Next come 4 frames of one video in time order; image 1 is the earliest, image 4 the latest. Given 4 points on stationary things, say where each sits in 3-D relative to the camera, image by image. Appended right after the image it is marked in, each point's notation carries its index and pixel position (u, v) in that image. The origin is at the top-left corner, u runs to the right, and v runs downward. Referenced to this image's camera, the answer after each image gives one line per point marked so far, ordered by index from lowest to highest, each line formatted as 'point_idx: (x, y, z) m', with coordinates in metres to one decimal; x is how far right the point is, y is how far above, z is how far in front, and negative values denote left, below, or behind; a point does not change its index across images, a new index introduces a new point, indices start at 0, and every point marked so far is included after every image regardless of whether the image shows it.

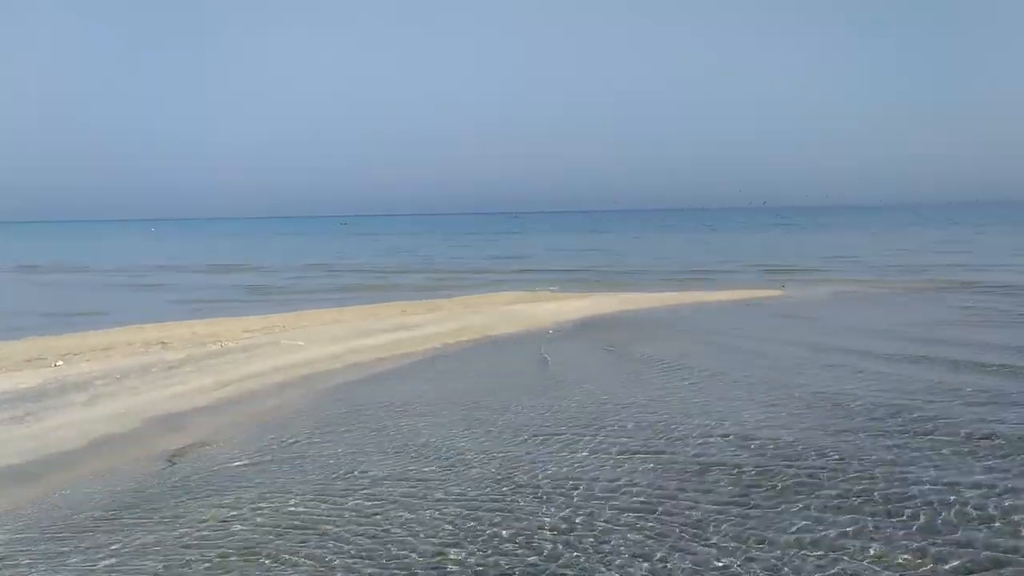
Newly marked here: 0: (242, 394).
0: (-5.4, -2.1, +15.7) m
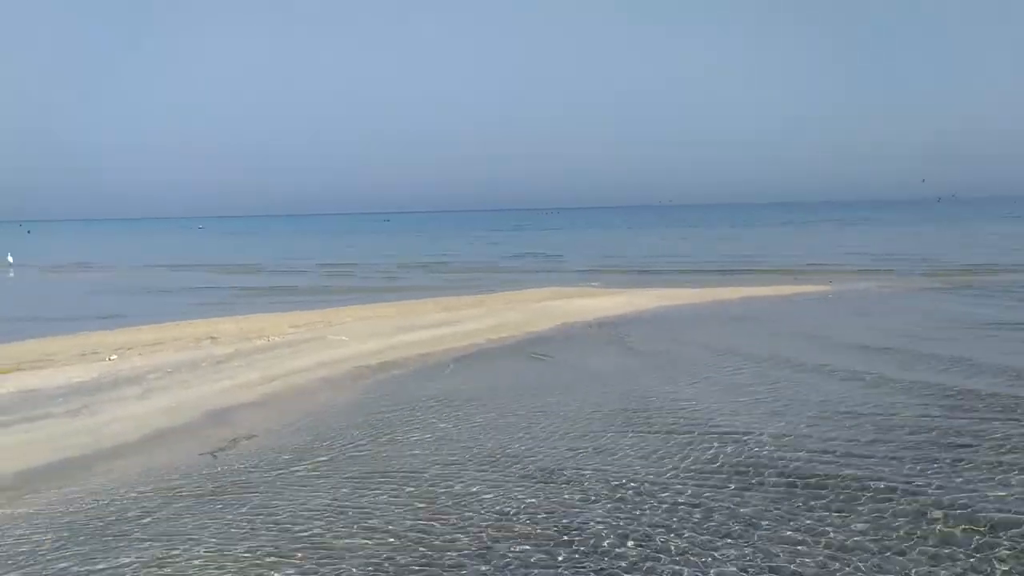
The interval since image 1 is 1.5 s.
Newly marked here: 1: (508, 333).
0: (-4.6, -2.1, +16.2) m
1: (-0.1, -1.1, +19.6) m
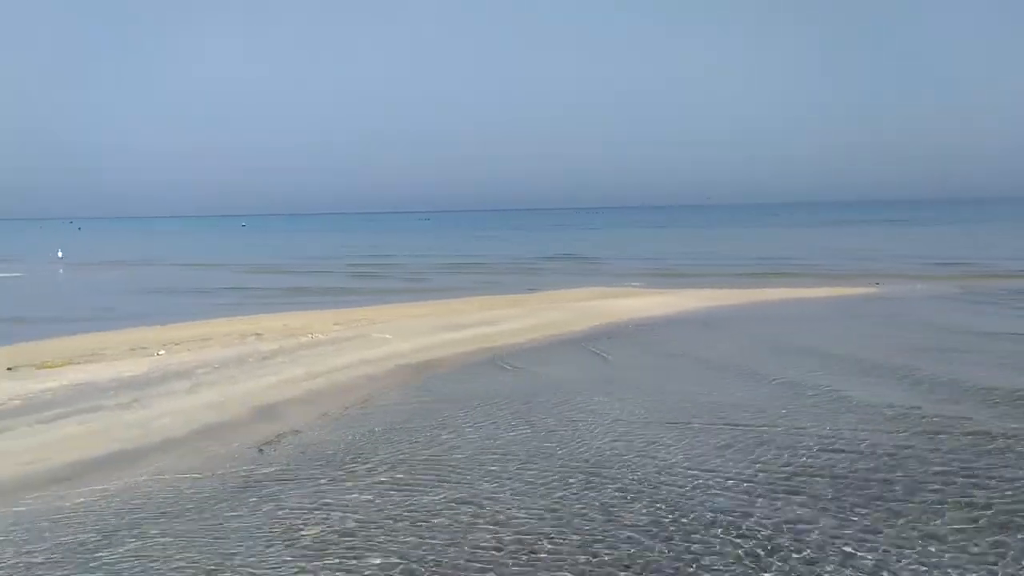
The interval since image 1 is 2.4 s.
0: (-3.7, -2.0, +16.4) m
1: (+0.9, -1.1, +19.6) m
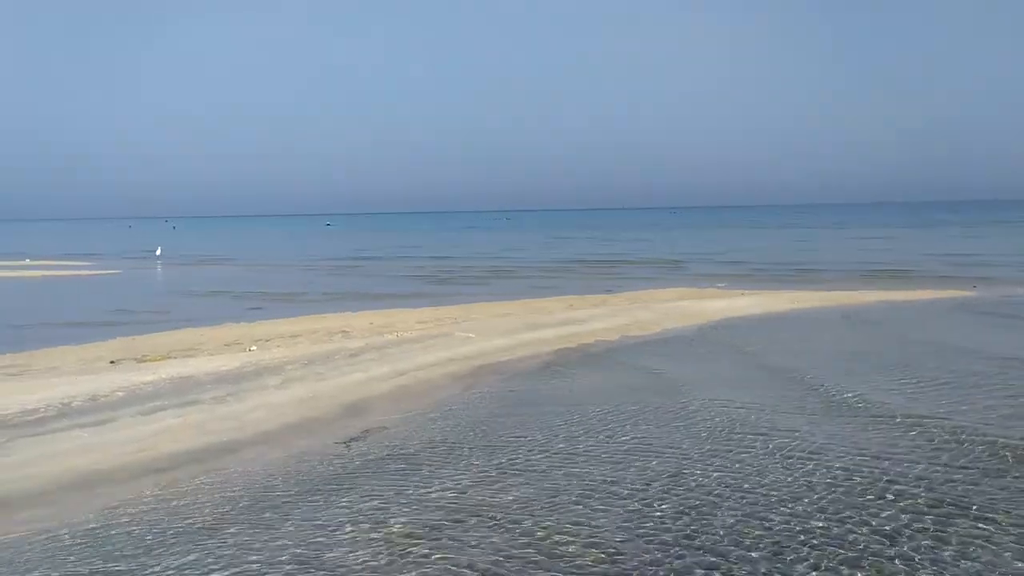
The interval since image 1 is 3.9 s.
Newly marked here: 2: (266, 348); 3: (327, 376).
0: (-2.0, -2.0, +16.5) m
1: (+2.9, -1.1, +19.4) m
2: (-5.6, -1.4, +18.0) m
3: (-3.9, -1.8, +16.6) m
